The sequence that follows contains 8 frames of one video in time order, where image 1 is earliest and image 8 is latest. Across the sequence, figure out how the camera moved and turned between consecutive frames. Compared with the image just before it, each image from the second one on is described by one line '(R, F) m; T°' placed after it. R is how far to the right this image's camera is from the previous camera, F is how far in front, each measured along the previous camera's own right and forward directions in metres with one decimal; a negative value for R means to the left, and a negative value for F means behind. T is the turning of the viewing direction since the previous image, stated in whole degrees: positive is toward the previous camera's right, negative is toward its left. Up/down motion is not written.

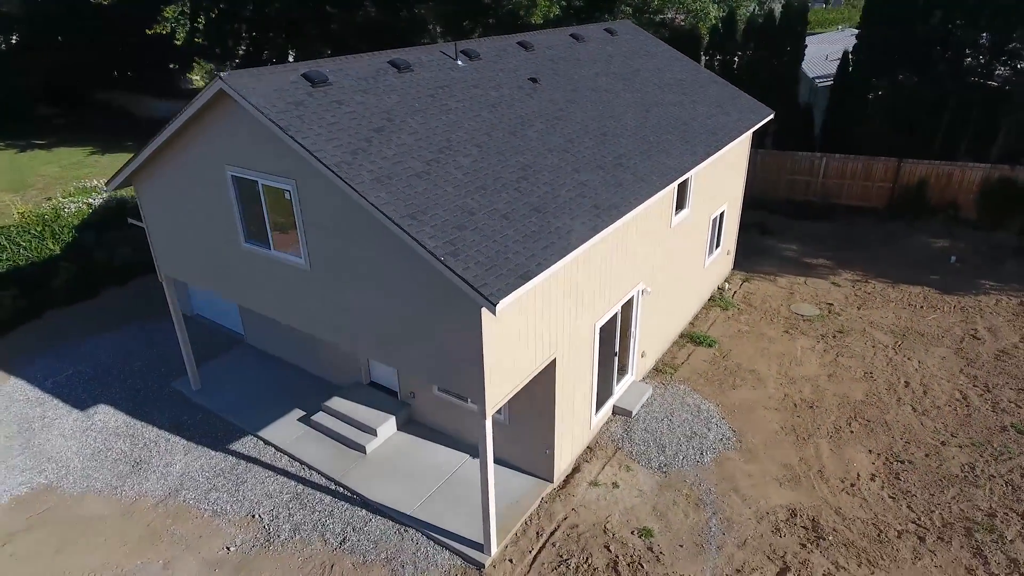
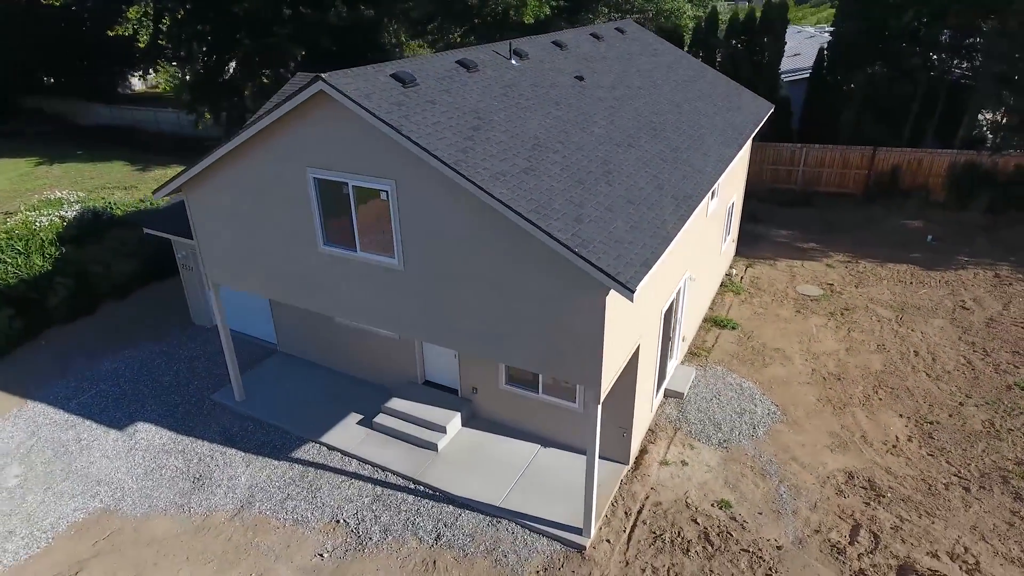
(-2.3, -0.2) m; +6°
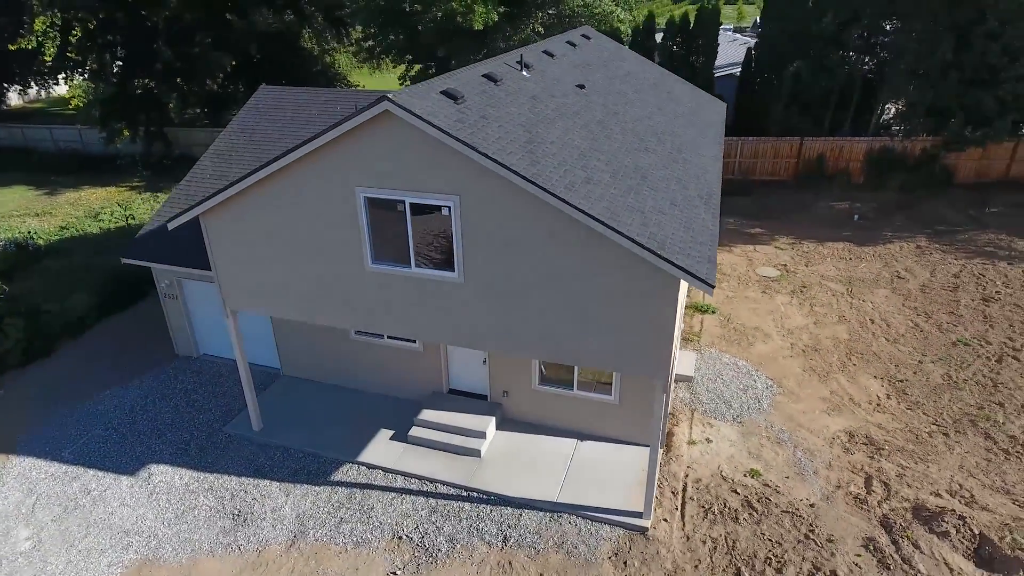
(-2.3, -0.2) m; +9°
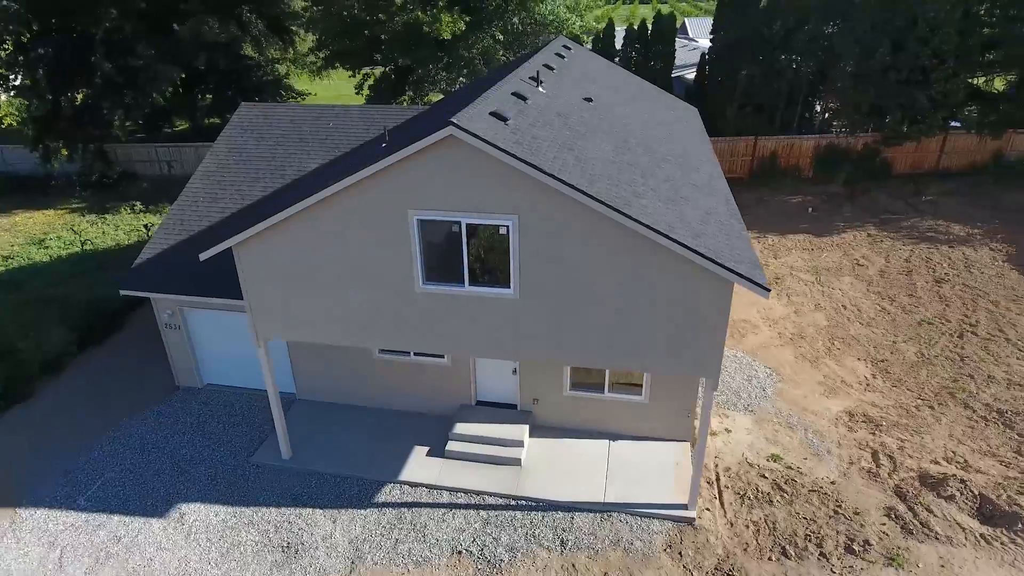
(-1.9, -0.2) m; +7°
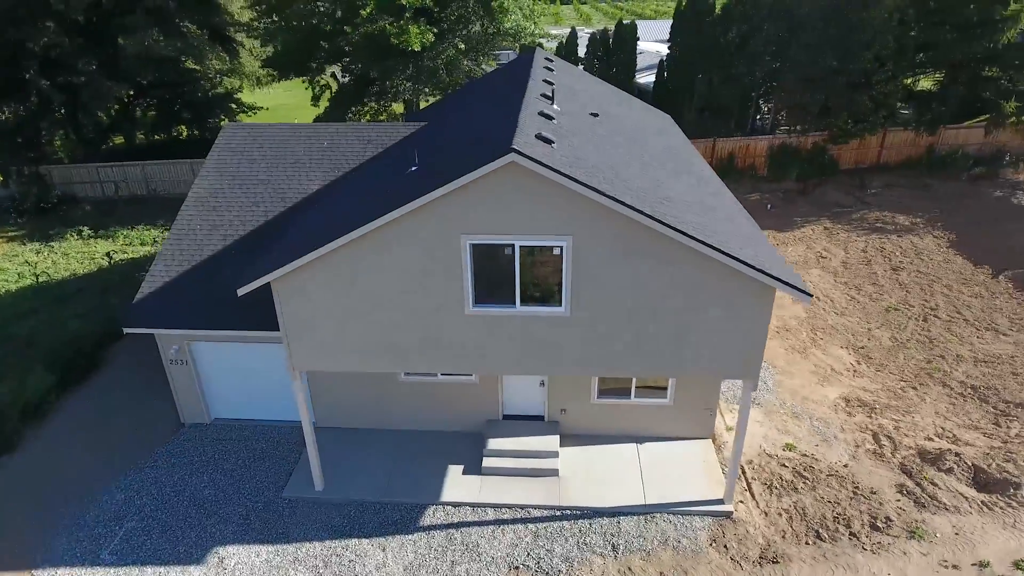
(-1.9, -0.1) m; +6°
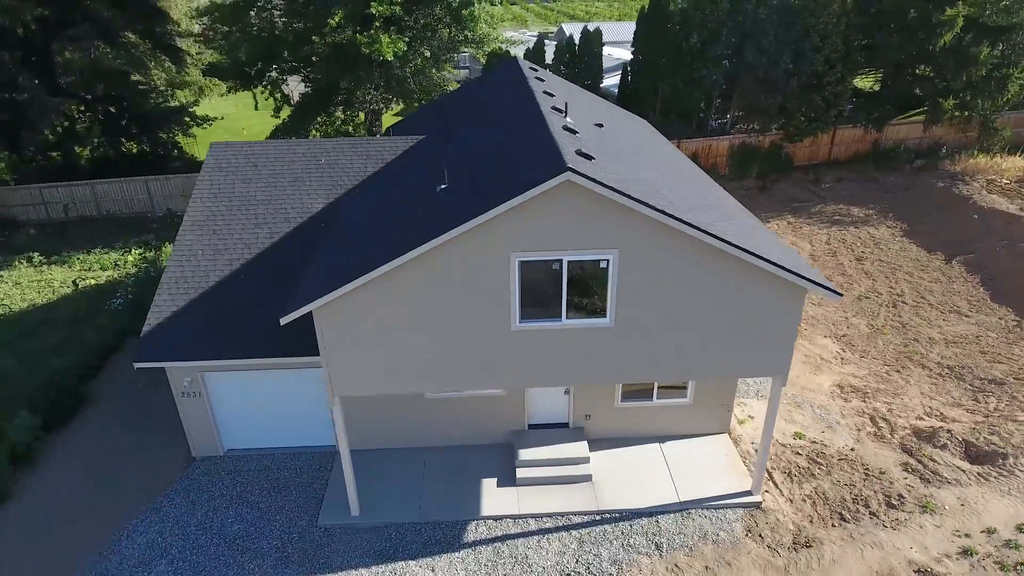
(-1.7, 0.0) m; +6°
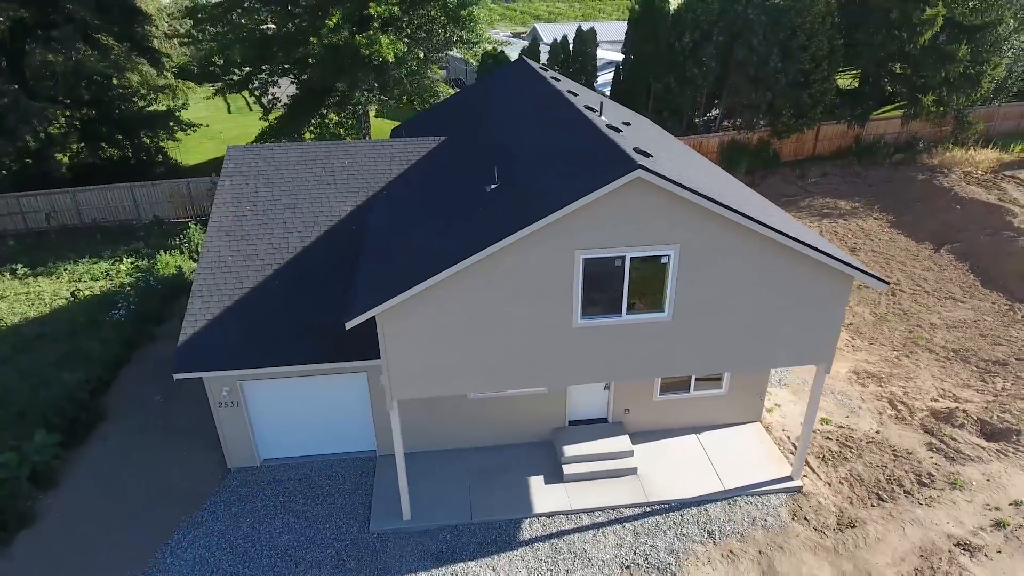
(-1.6, 0.0) m; +3°
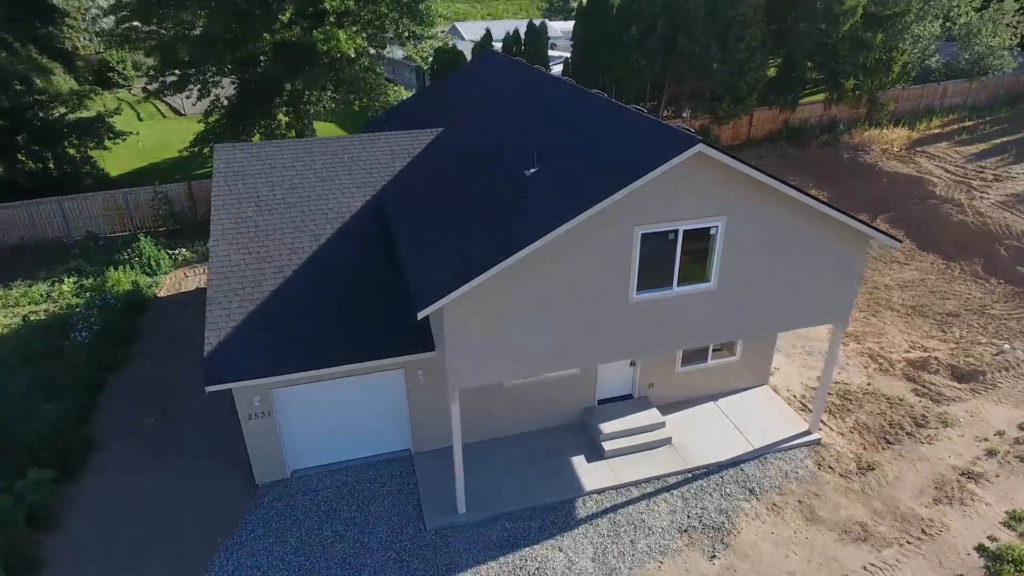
(-2.4, +0.1) m; +8°
